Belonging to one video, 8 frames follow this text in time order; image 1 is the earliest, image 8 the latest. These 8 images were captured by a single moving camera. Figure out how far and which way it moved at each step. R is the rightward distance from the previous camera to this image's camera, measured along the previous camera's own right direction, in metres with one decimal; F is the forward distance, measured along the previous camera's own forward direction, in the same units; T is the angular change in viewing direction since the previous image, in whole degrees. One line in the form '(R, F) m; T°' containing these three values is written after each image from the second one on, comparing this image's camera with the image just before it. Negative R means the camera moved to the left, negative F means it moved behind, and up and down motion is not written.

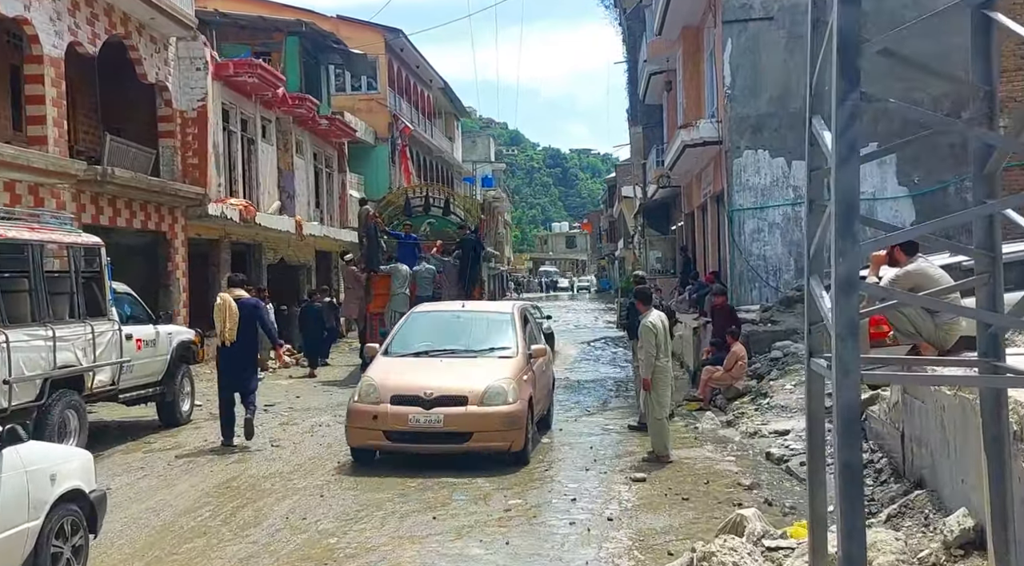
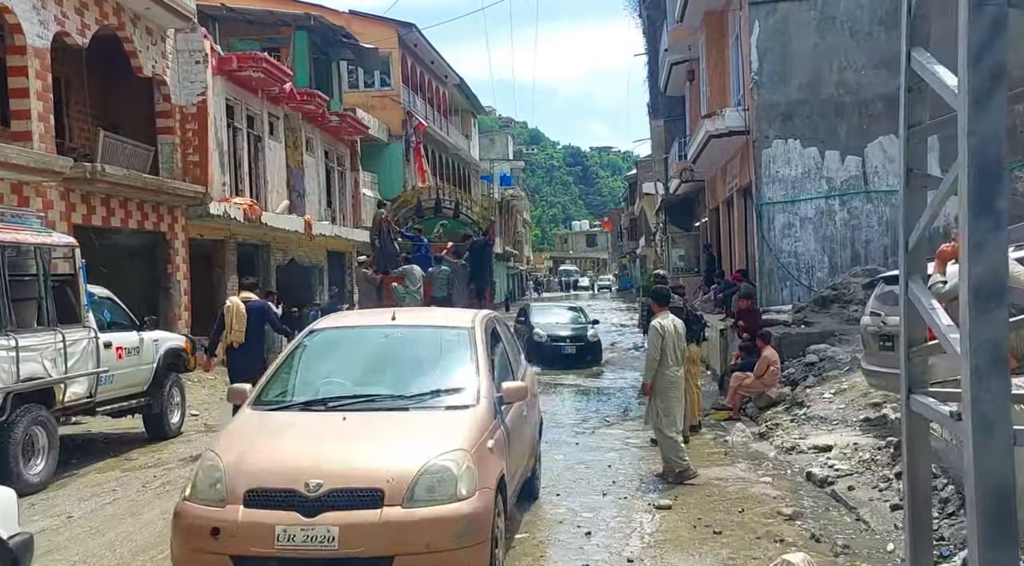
(+0.1, +0.9) m; -1°
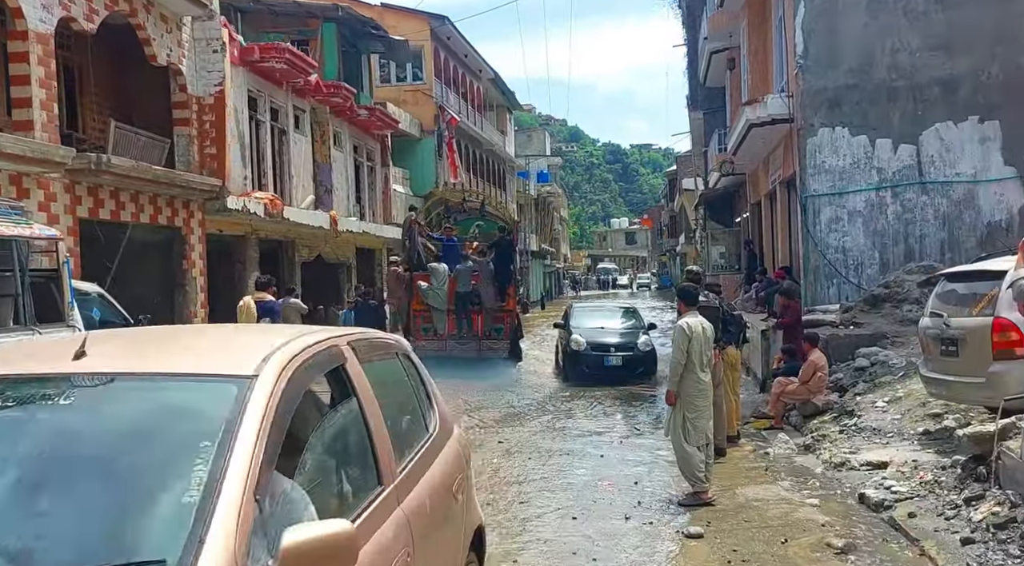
(+0.2, +0.9) m; -2°
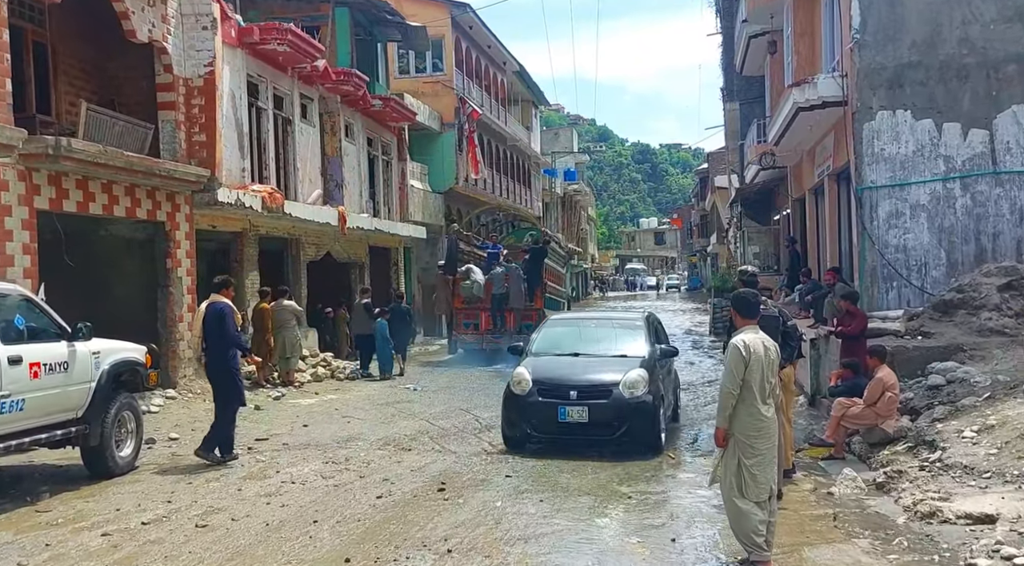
(+0.1, +1.7) m; -1°
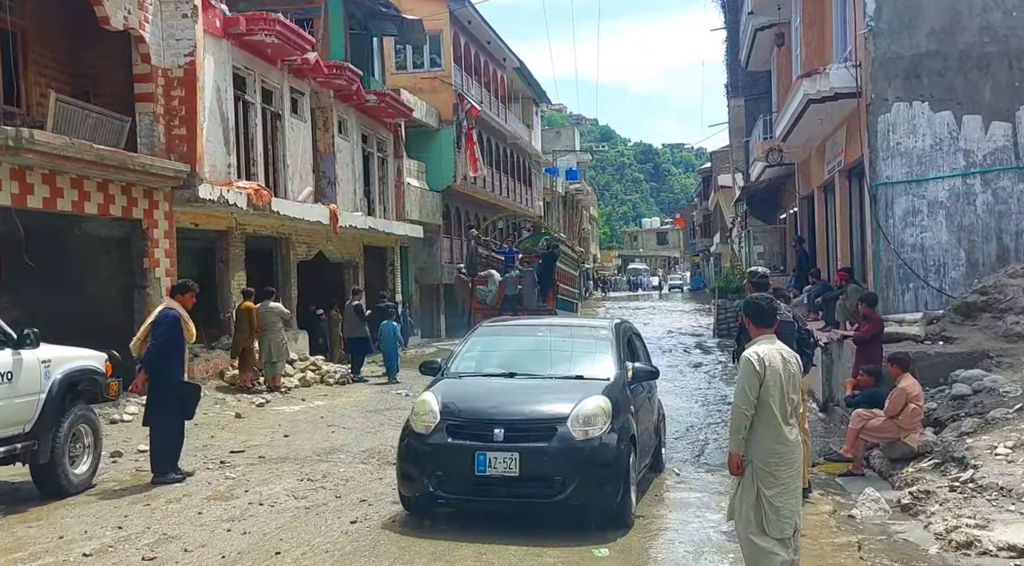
(+0.1, +0.8) m; 0°
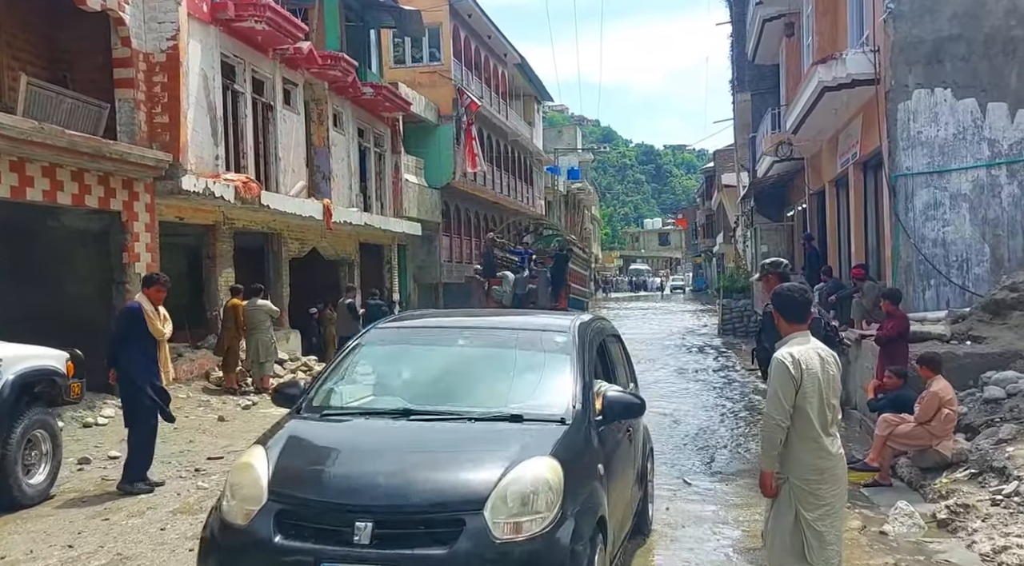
(0.0, +0.7) m; 0°
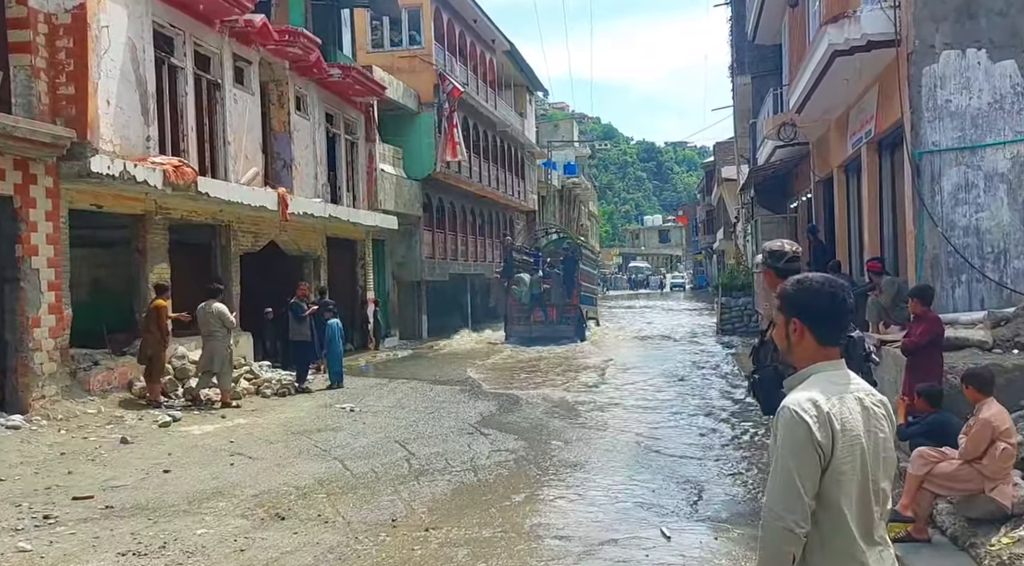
(+0.5, +1.9) m; 0°
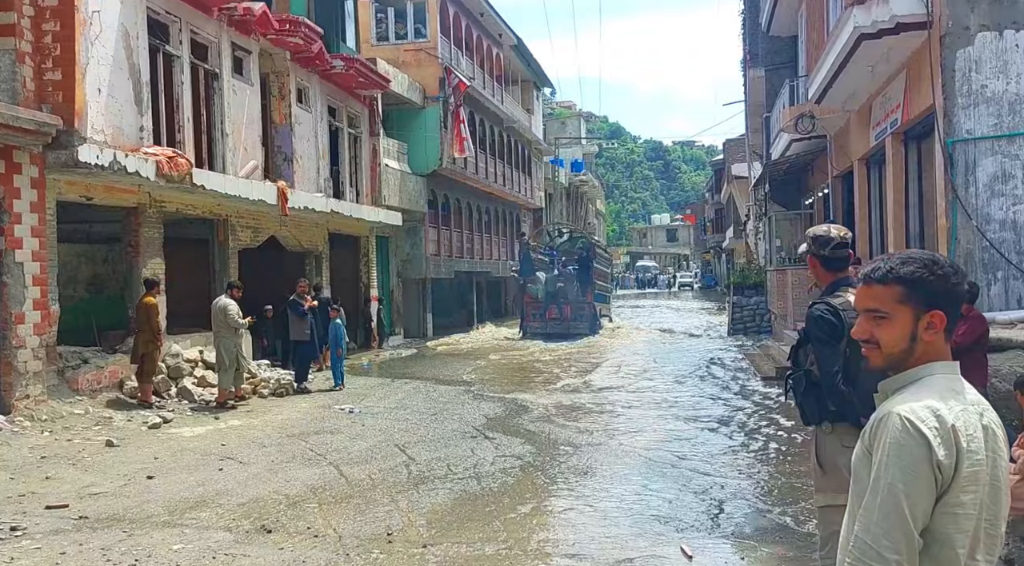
(0.0, +0.6) m; 0°
